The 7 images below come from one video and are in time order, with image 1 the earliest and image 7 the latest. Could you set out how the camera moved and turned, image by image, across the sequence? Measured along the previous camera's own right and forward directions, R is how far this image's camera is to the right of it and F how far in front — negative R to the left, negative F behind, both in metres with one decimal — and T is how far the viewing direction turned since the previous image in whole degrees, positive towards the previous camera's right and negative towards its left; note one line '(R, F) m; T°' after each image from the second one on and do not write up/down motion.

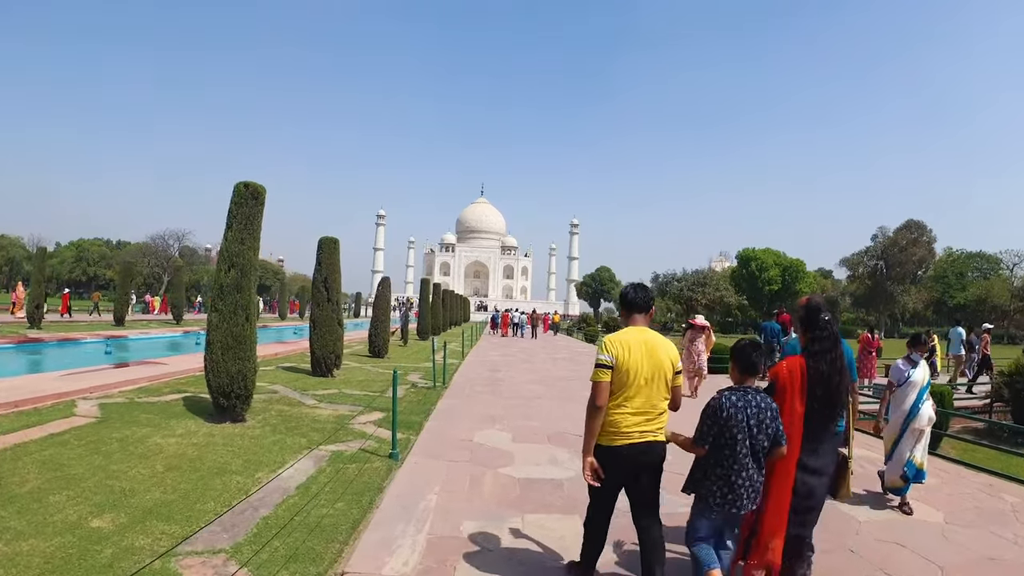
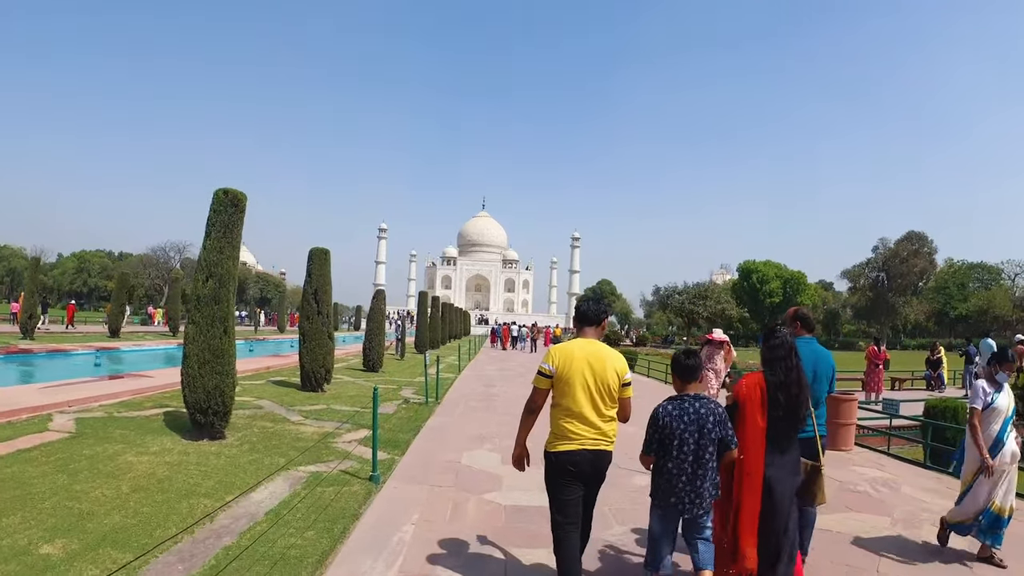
(+0.1, +0.3) m; 0°
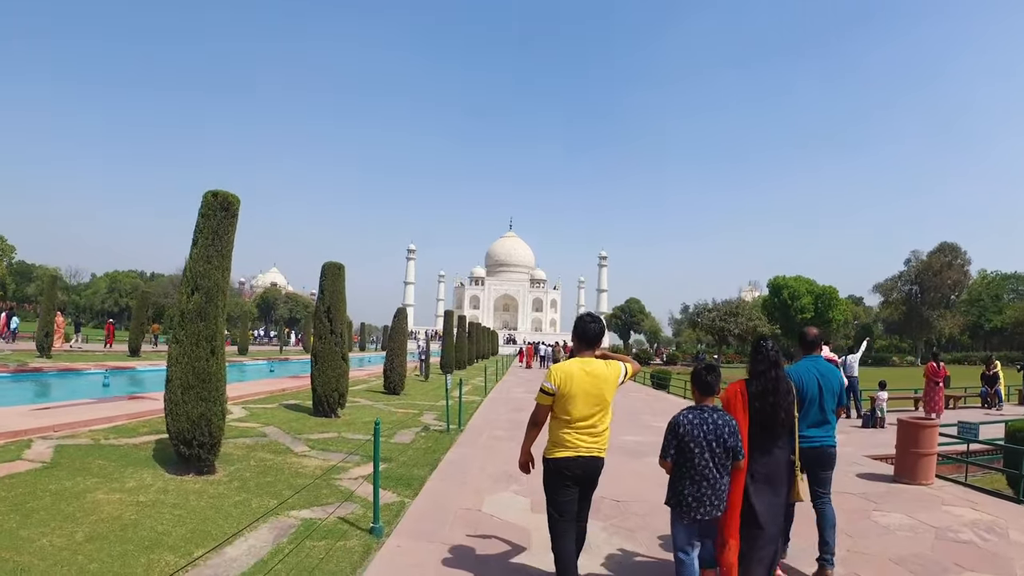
(0.0, +0.8) m; -3°
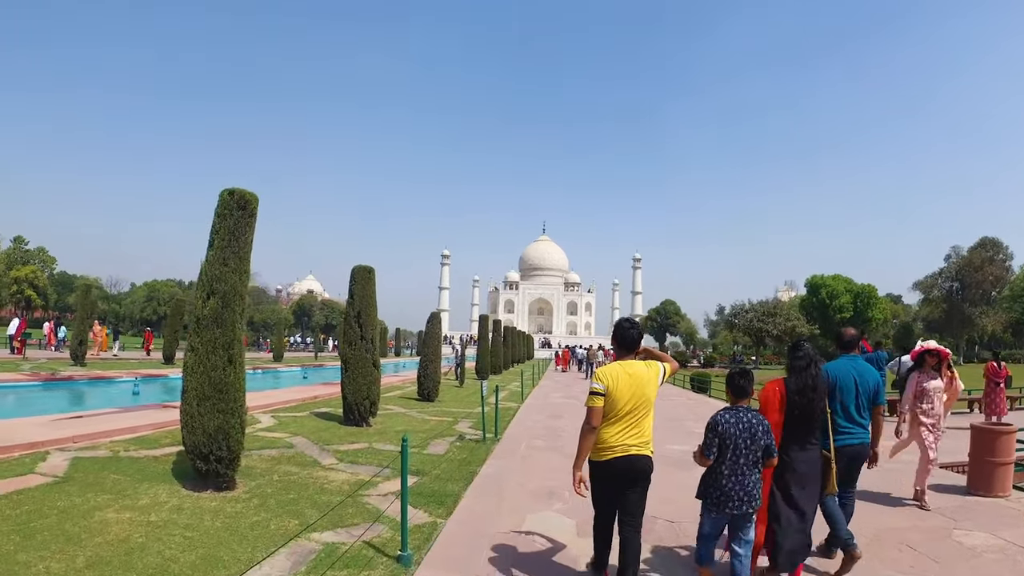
(0.0, +0.5) m; -3°
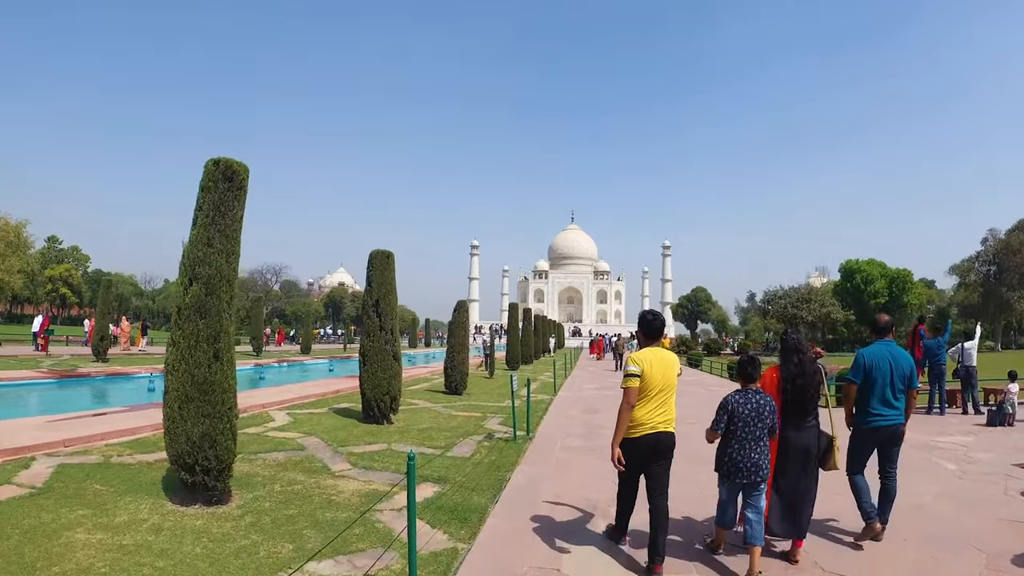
(0.0, +0.8) m; -3°
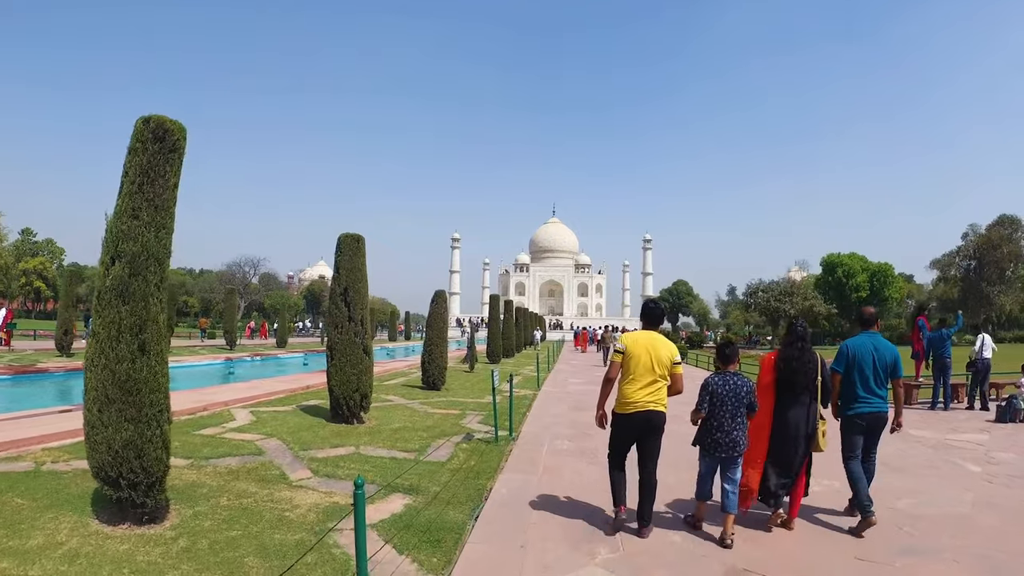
(0.0, +0.6) m; +2°
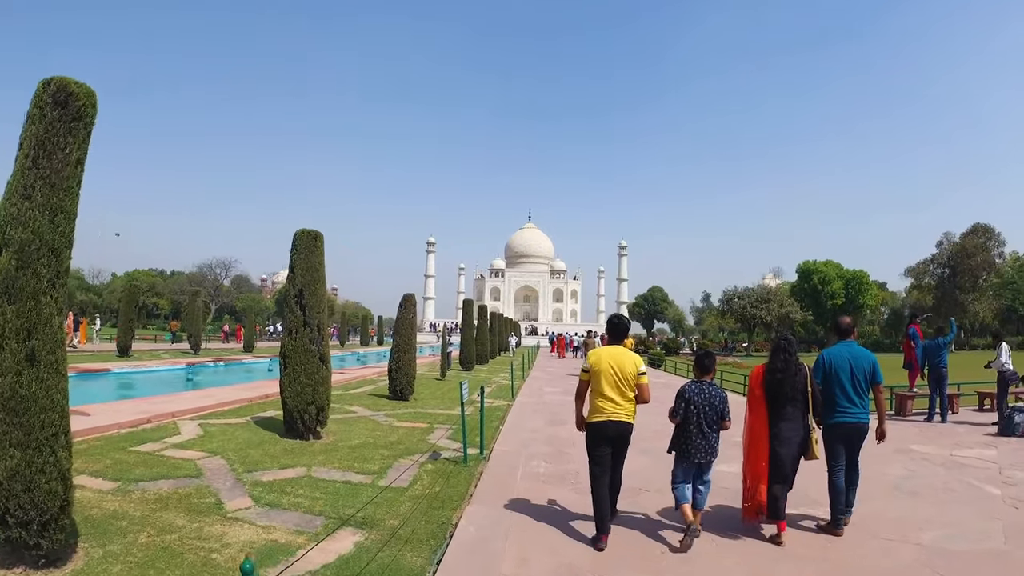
(0.0, +0.5) m; +2°
